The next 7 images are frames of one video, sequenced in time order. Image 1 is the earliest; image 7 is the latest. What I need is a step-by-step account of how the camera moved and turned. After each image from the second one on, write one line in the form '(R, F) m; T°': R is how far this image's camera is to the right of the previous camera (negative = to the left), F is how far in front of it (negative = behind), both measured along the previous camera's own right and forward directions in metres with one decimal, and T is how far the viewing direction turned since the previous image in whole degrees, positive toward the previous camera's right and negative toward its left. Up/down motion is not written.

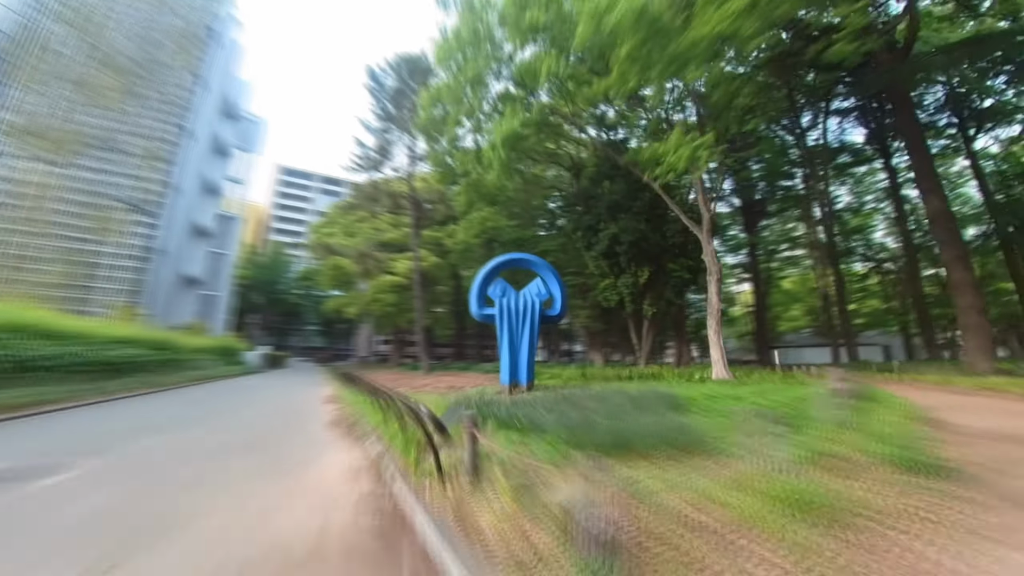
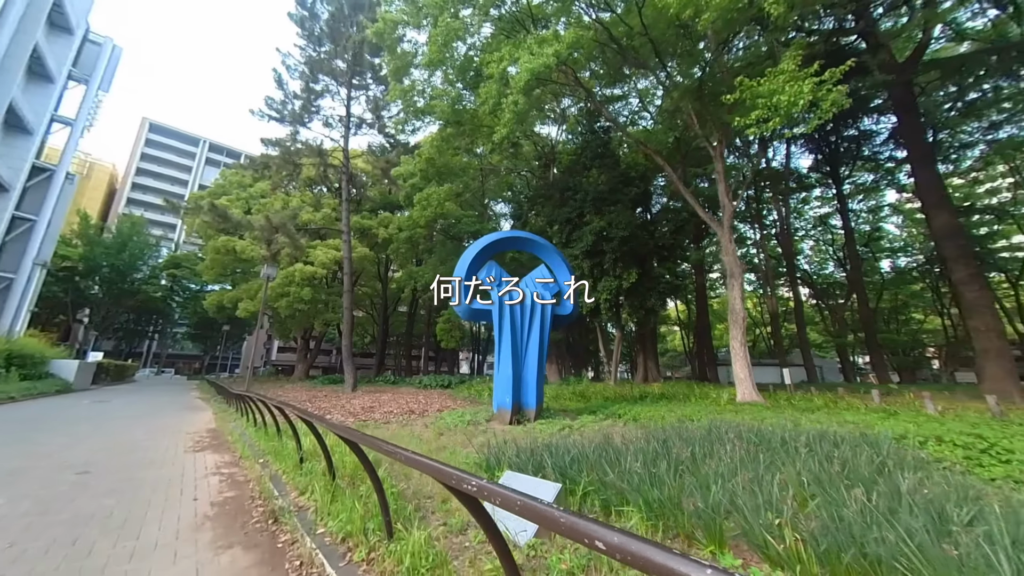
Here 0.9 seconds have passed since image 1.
(-1.6, +3.1) m; +12°
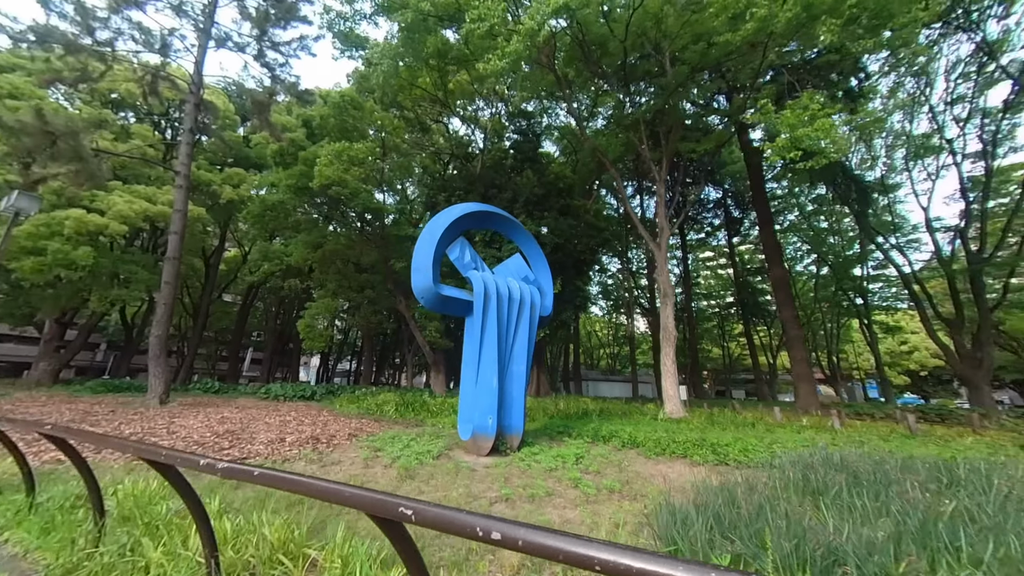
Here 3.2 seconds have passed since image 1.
(-1.8, +1.9) m; +22°
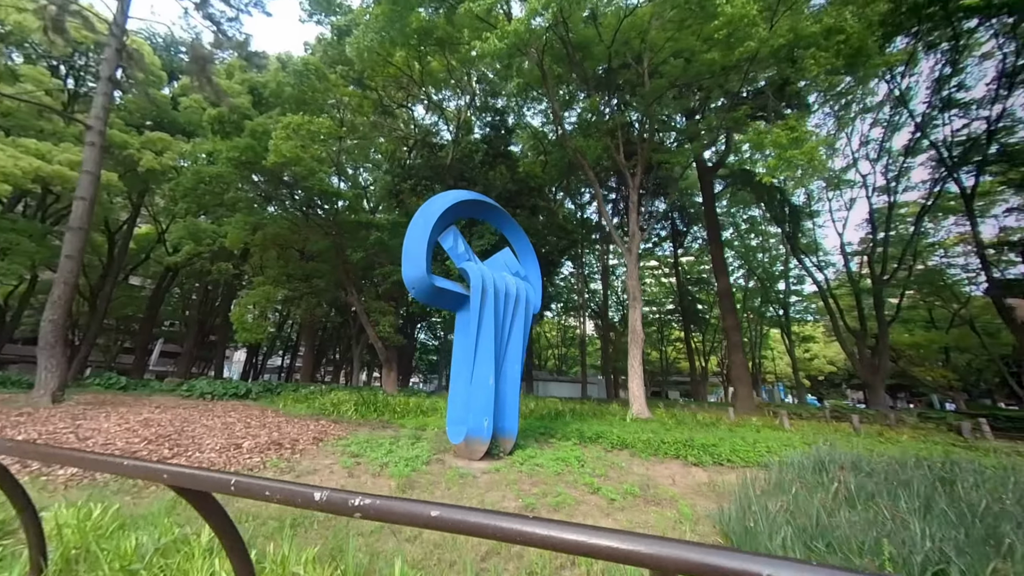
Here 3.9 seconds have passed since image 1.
(-0.7, +0.3) m; +8°
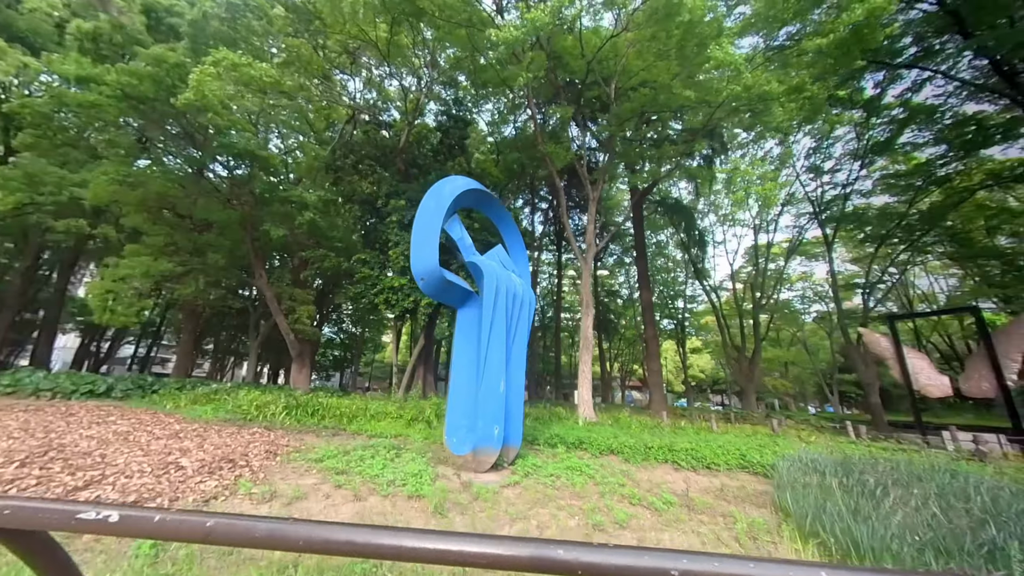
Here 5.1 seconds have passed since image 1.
(-1.3, +0.4) m; +14°
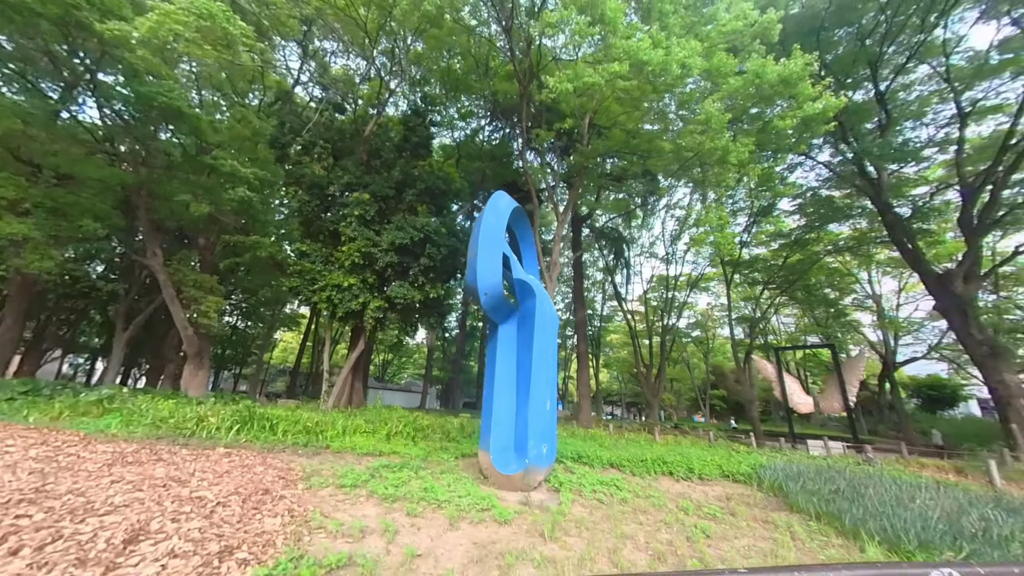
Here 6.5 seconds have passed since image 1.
(-1.7, +0.1) m; +14°
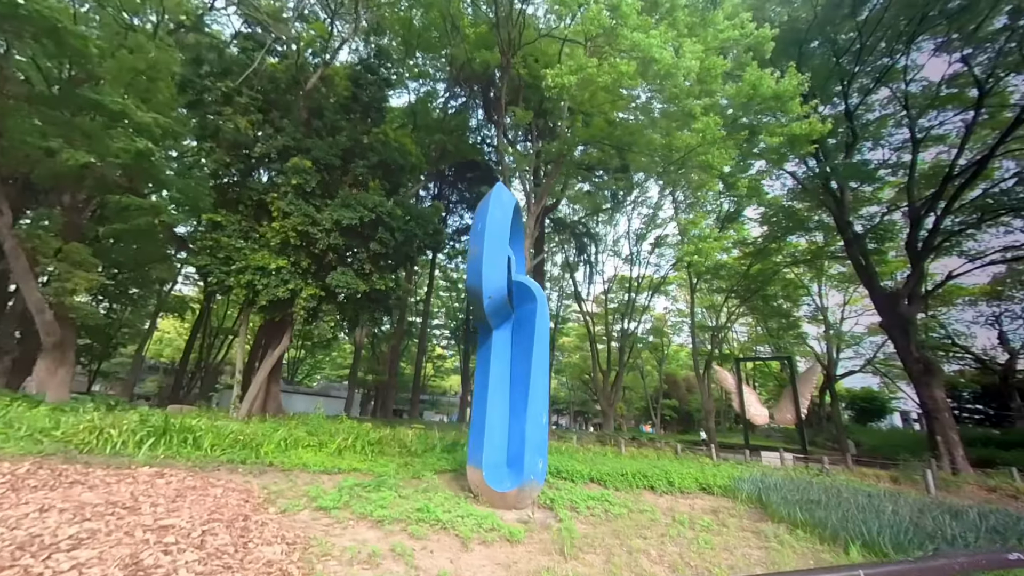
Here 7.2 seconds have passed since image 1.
(-0.5, 0.0) m; +6°
